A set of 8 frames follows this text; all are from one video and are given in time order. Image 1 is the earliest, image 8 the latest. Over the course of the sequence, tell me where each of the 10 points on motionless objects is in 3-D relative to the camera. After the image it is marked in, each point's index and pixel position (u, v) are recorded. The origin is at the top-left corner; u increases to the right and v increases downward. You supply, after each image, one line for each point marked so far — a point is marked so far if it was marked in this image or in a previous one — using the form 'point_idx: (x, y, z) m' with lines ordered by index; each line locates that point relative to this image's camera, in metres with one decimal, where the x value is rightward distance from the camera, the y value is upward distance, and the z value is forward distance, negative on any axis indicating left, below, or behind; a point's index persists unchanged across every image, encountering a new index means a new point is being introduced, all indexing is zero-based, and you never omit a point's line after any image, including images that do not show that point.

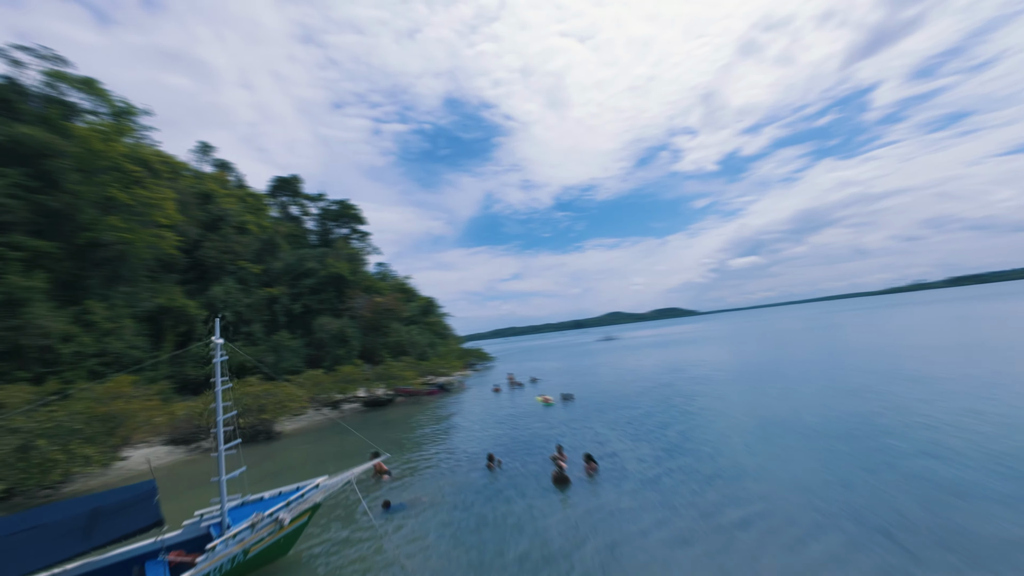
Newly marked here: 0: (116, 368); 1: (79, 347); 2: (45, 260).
0: (-19.1, -3.8, +19.2) m
1: (-19.9, -2.7, +18.3) m
2: (-23.0, +1.3, +19.5) m
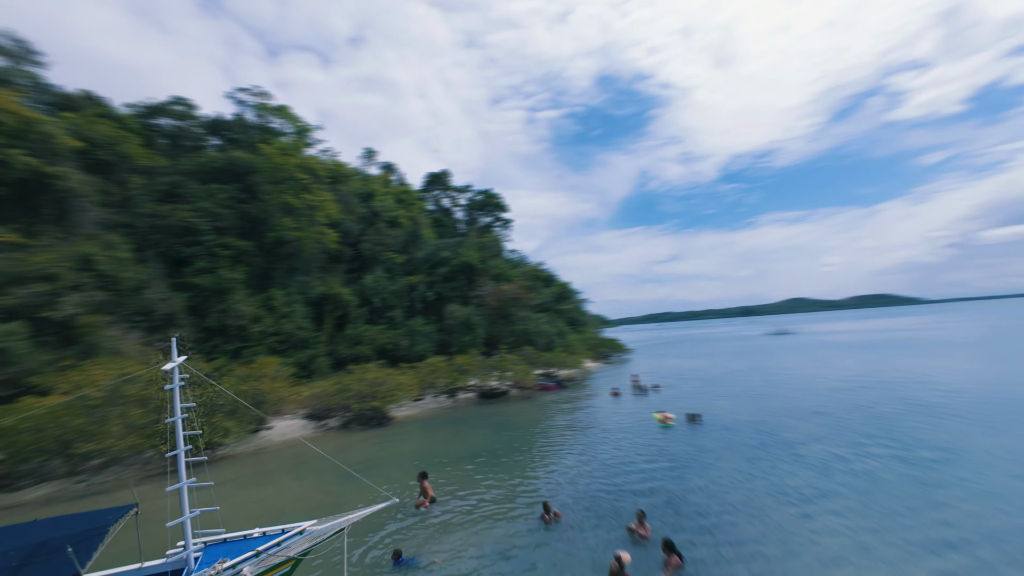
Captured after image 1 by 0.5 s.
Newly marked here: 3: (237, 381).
0: (-13.0, -3.3, +23.3) m
1: (-14.1, -2.2, +22.7) m
2: (-16.6, +1.9, +24.8) m
3: (-11.2, -3.7, +15.0) m
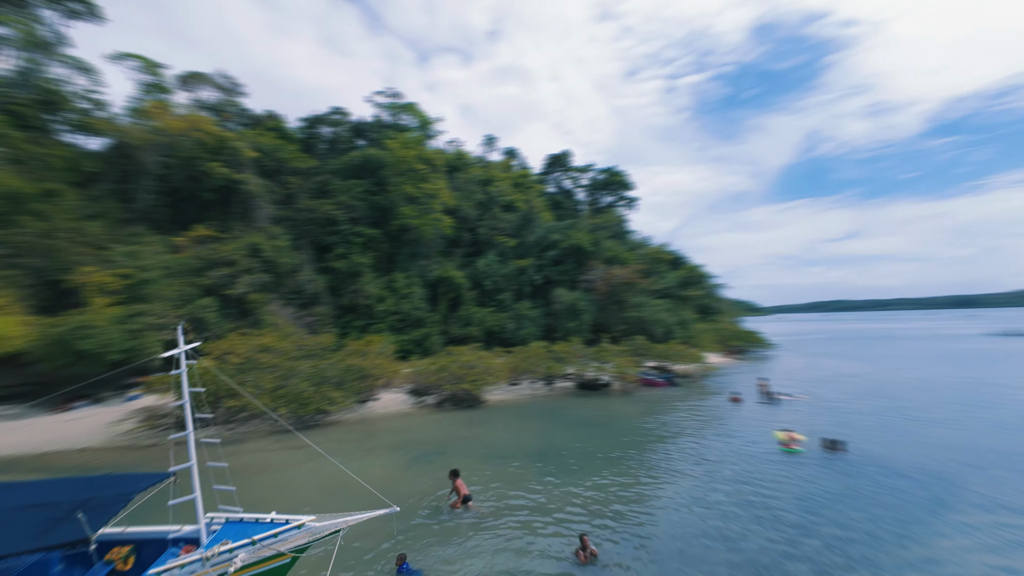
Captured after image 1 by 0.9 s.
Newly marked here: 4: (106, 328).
0: (-6.7, -2.2, +25.6) m
1: (-7.9, -1.1, +25.2) m
2: (-9.6, +3.1, +27.8) m
3: (-7.6, -3.0, +17.1) m
4: (-17.3, -1.6, +16.9) m
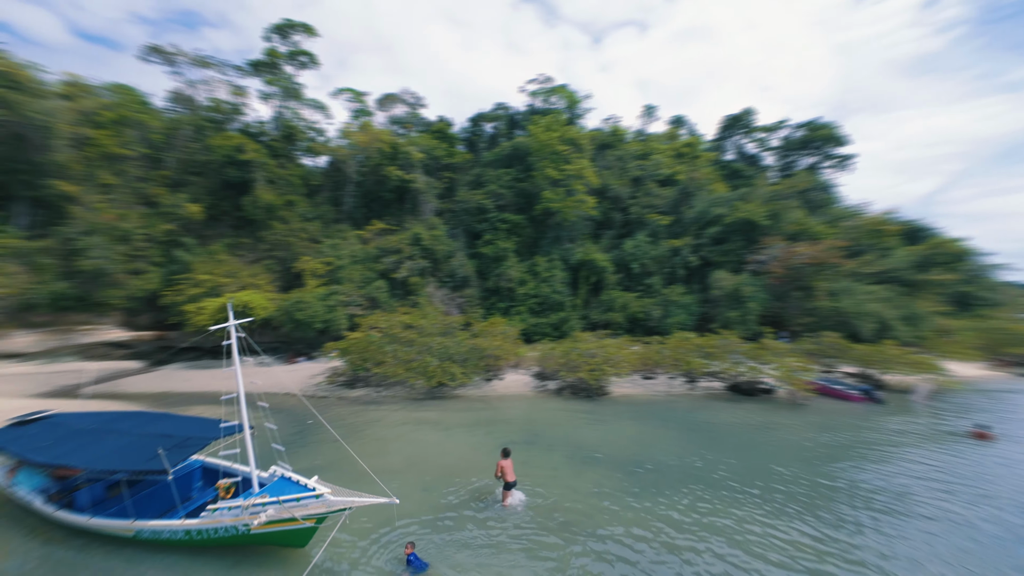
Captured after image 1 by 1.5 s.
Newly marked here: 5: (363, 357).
0: (+2.2, -1.2, +25.8) m
1: (+0.9, -0.1, +25.9) m
2: (+0.4, +4.2, +28.8) m
3: (-2.1, -2.2, +18.5) m
4: (-11.1, -0.7, +22.2) m
5: (-6.3, -3.0, +17.1) m
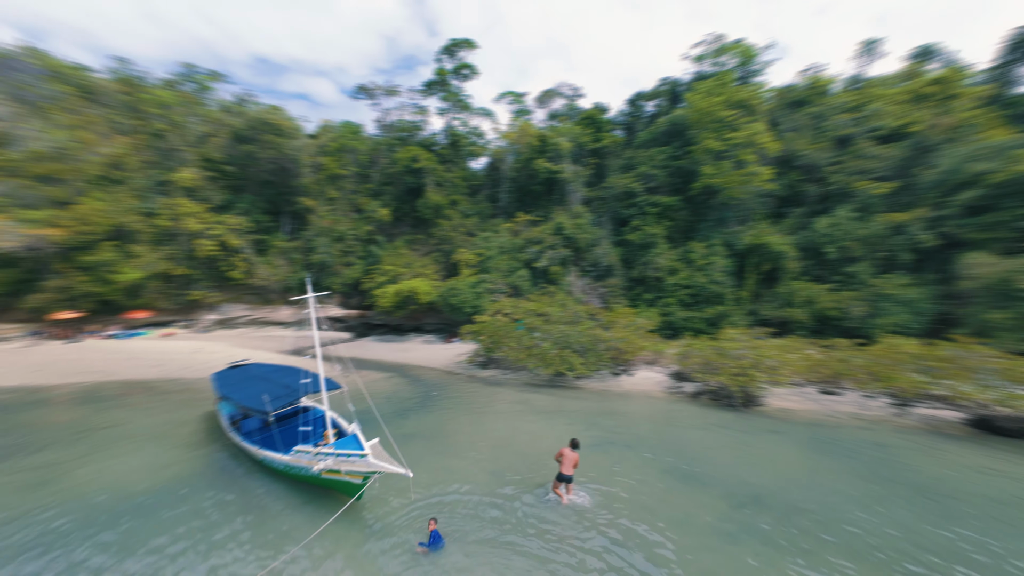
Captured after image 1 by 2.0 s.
0: (+10.6, -0.6, +22.5) m
1: (+9.5, +0.5, +23.2) m
2: (+10.2, +4.9, +25.9) m
3: (+3.7, -1.7, +17.7) m
4: (-3.0, 0.0, +24.8) m
5: (-0.8, -2.4, +18.2) m
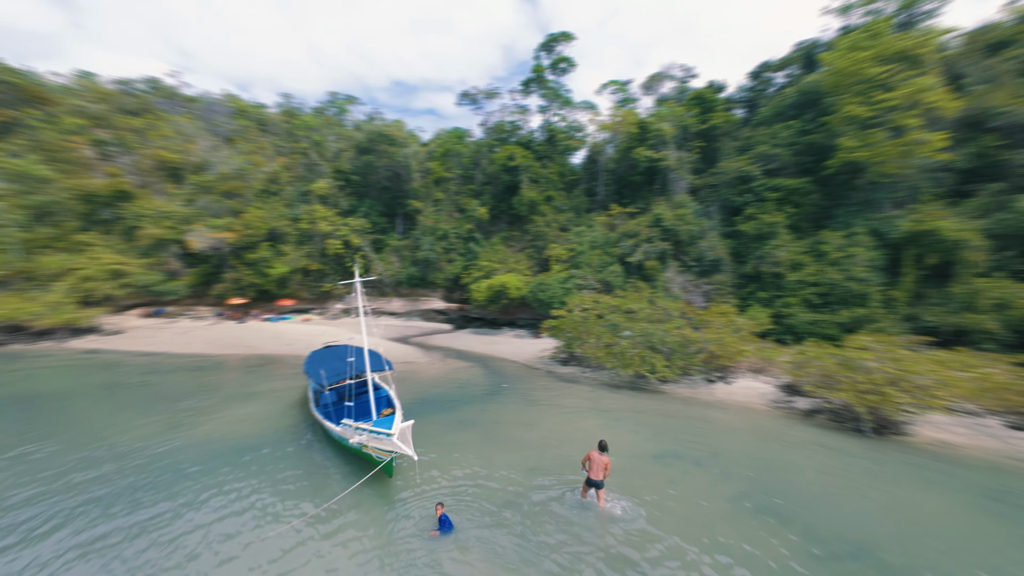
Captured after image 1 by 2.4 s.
0: (+14.9, -0.5, +18.6) m
1: (+14.0, +0.6, +19.5) m
2: (+15.6, +5.0, +21.9) m
3: (+6.9, -1.5, +15.8) m
4: (+2.5, +0.2, +24.5) m
5: (+2.7, -2.1, +17.6) m
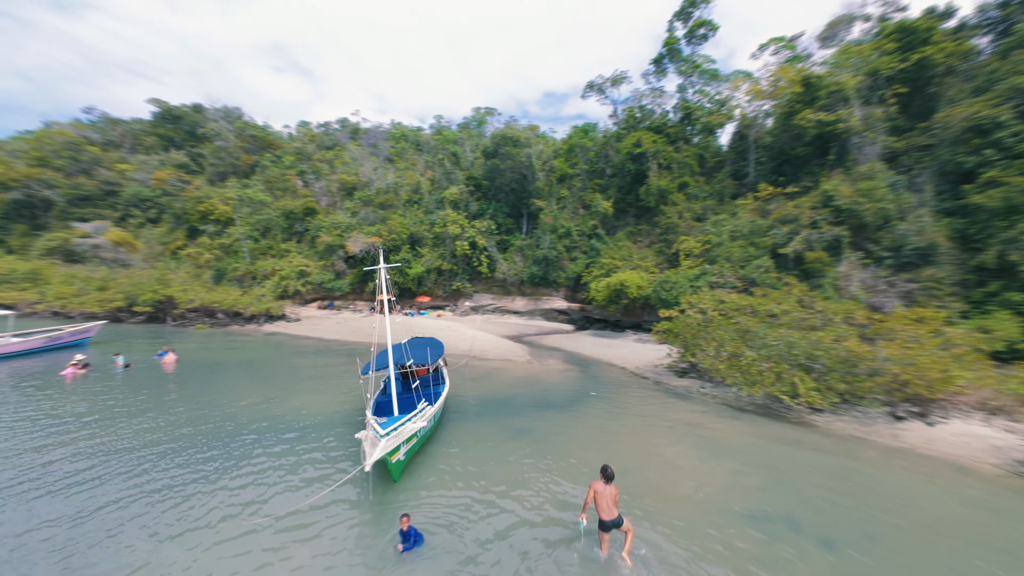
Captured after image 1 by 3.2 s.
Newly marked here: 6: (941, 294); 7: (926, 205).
0: (+18.1, -0.5, +11.0) m
1: (+17.7, +0.7, +12.2) m
2: (+20.1, +5.0, +13.9) m
3: (+9.7, -1.4, +11.3) m
4: (+8.8, +0.3, +21.0) m
5: (+6.4, -2.0, +14.5) m
6: (+16.4, -0.2, +15.2) m
7: (+17.9, +3.6, +17.2) m
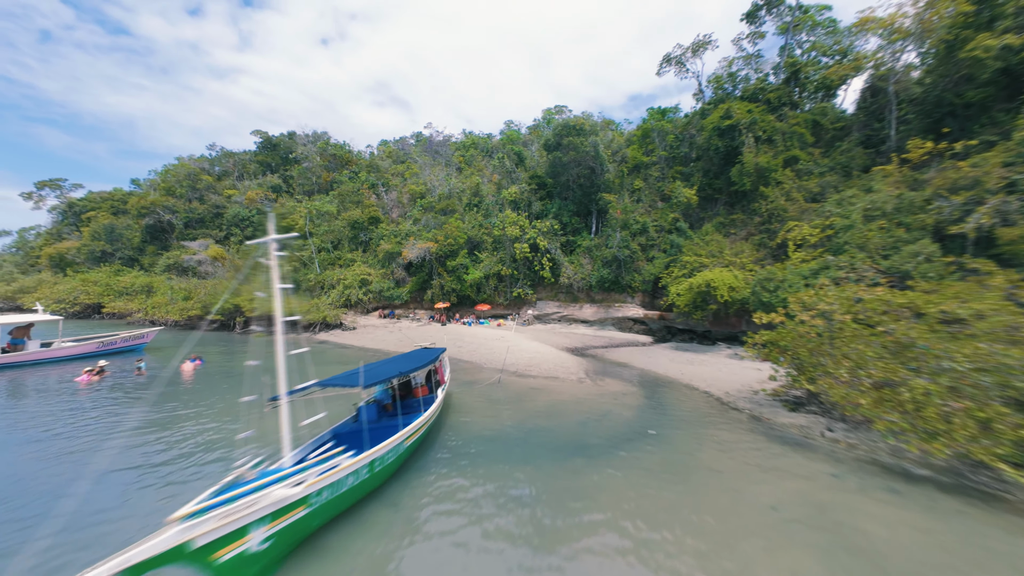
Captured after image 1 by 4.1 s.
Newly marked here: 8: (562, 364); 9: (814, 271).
0: (+17.9, 0.0, +3.9) m
1: (+17.7, +1.1, +5.2) m
2: (+20.4, +5.4, +6.6) m
3: (+9.7, -1.0, +6.1) m
4: (+10.9, +0.3, +15.8) m
5: (+7.2, -1.8, +9.8) m
6: (+17.1, +0.1, +8.4) m
7: (+18.9, +3.9, +10.2) m
8: (+2.1, -3.4, +17.3) m
9: (+11.7, +0.7, +15.5) m
